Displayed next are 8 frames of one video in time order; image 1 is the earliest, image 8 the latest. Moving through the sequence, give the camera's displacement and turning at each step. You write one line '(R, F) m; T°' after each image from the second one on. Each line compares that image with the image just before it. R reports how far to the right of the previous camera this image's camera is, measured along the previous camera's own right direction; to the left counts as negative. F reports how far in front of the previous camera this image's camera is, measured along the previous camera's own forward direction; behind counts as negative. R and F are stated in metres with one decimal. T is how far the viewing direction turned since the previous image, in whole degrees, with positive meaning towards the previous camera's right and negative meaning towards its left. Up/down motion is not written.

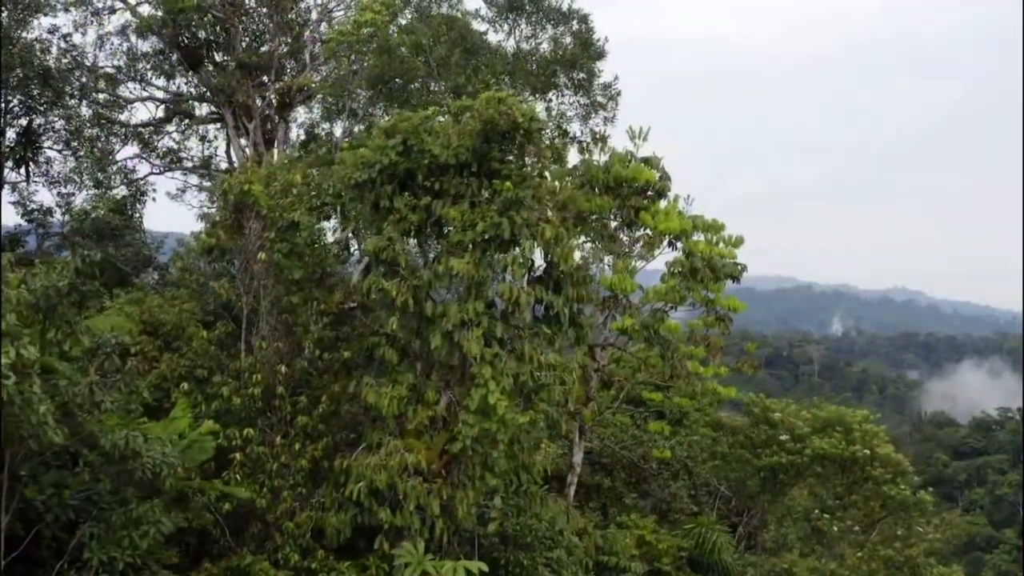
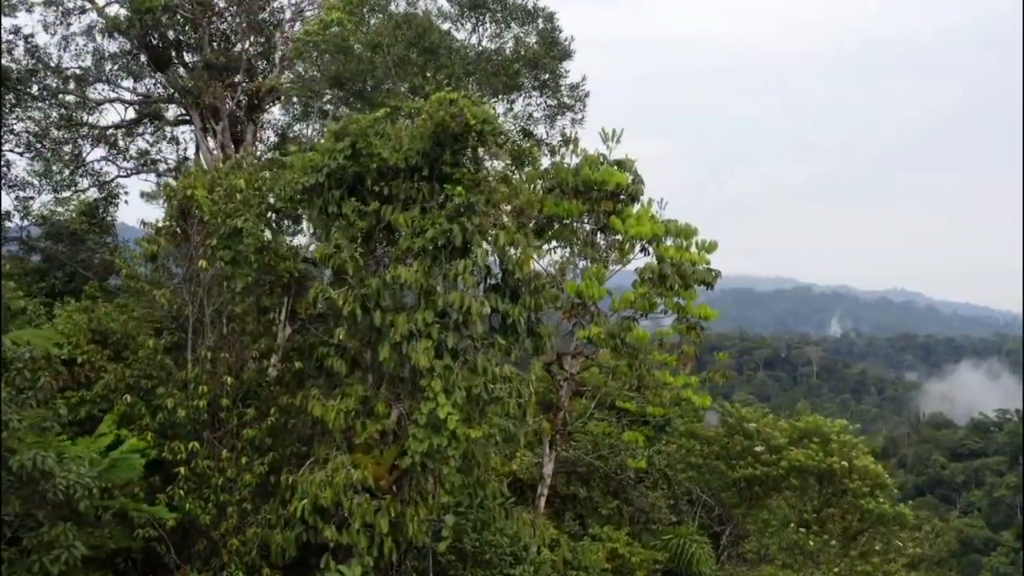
(+0.2, +0.2) m; 0°
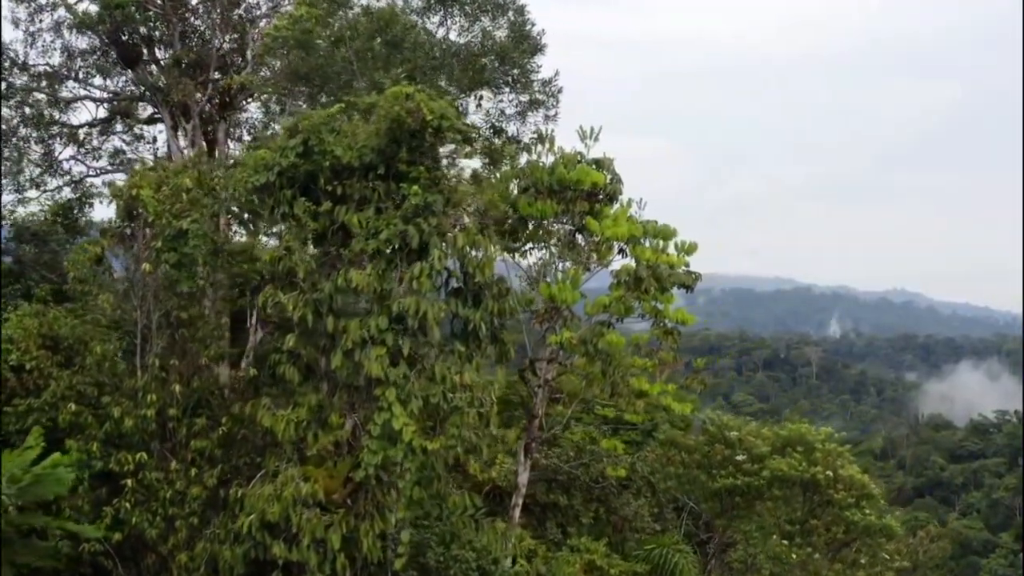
(+0.1, +0.3) m; 0°
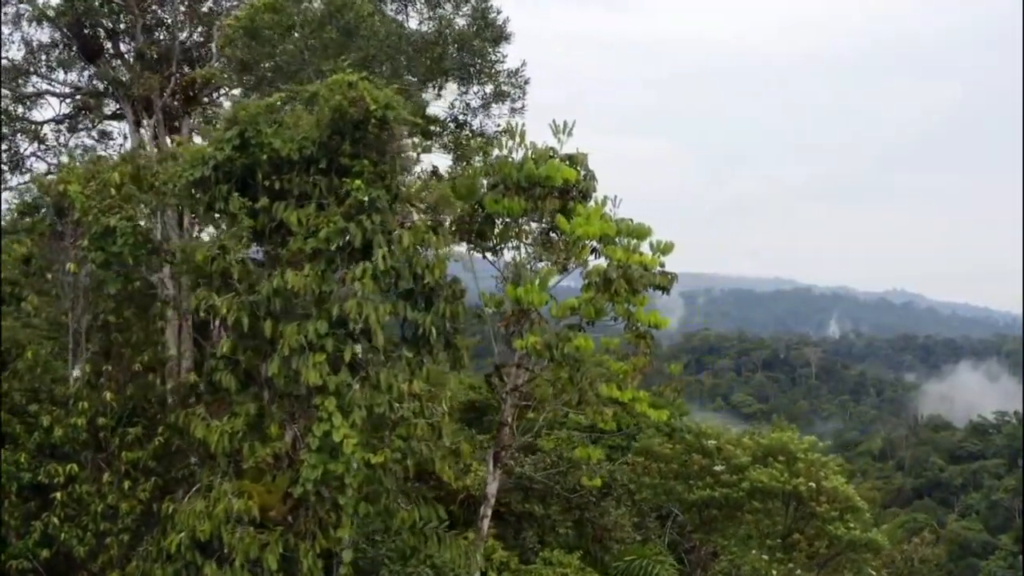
(+0.2, +0.3) m; 0°
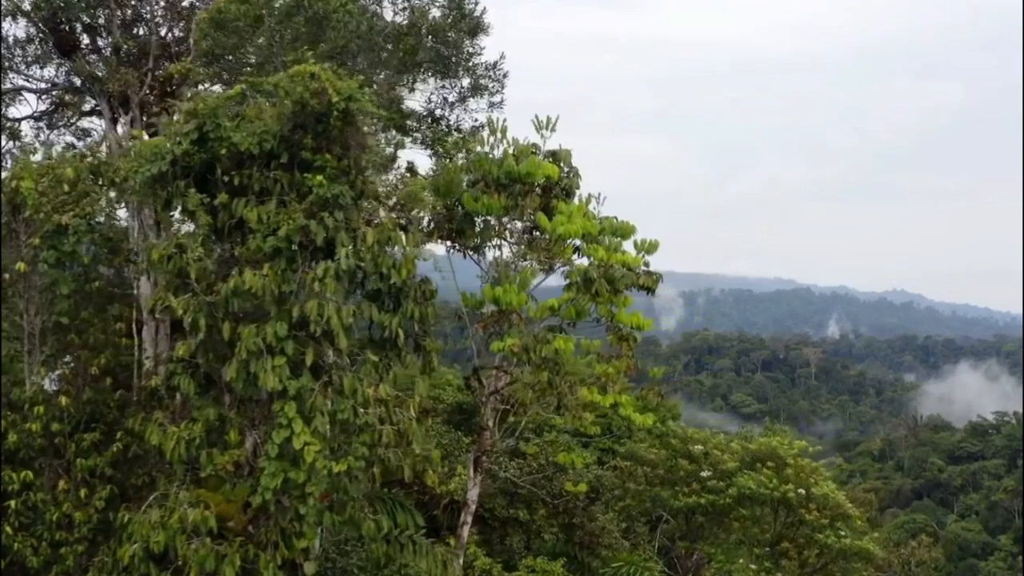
(+0.1, +0.2) m; 0°
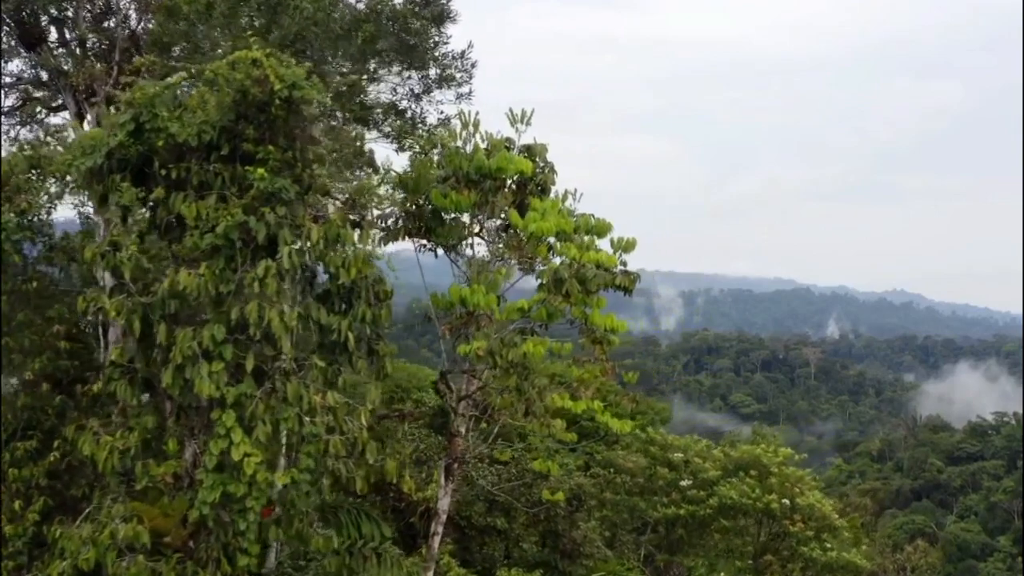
(+0.1, +0.3) m; 0°
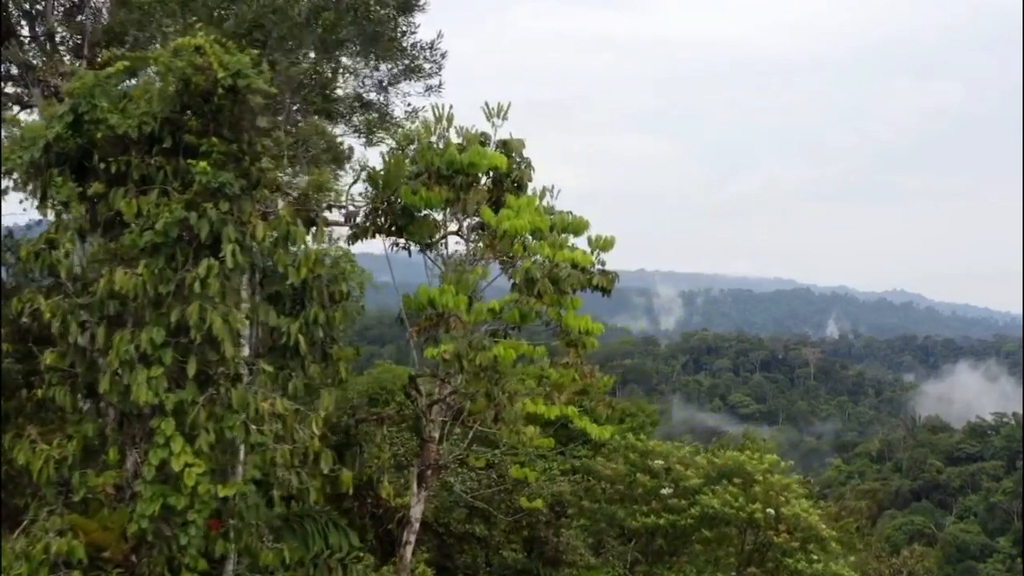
(+0.1, +0.2) m; 0°
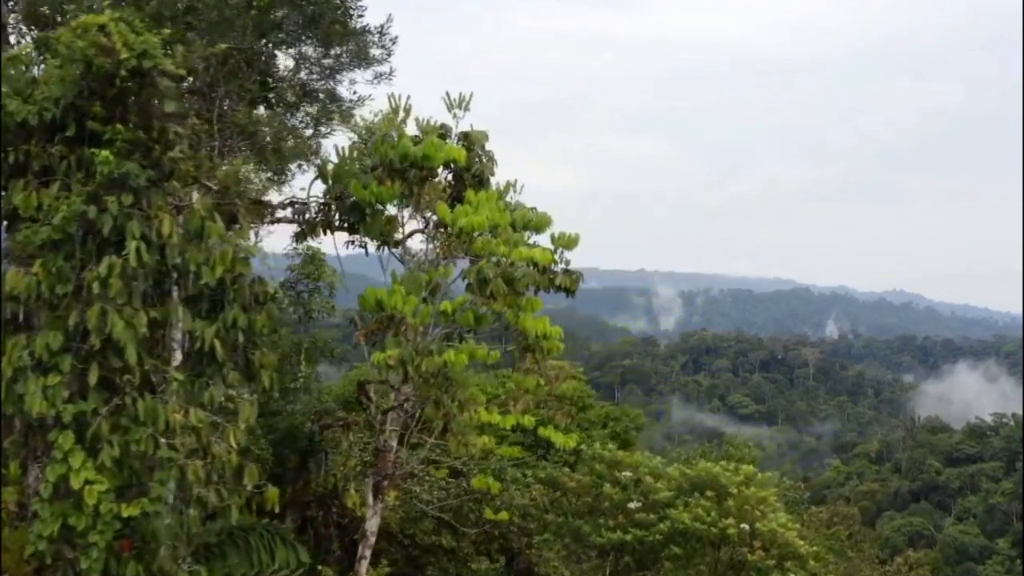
(+0.2, +0.3) m; 0°
